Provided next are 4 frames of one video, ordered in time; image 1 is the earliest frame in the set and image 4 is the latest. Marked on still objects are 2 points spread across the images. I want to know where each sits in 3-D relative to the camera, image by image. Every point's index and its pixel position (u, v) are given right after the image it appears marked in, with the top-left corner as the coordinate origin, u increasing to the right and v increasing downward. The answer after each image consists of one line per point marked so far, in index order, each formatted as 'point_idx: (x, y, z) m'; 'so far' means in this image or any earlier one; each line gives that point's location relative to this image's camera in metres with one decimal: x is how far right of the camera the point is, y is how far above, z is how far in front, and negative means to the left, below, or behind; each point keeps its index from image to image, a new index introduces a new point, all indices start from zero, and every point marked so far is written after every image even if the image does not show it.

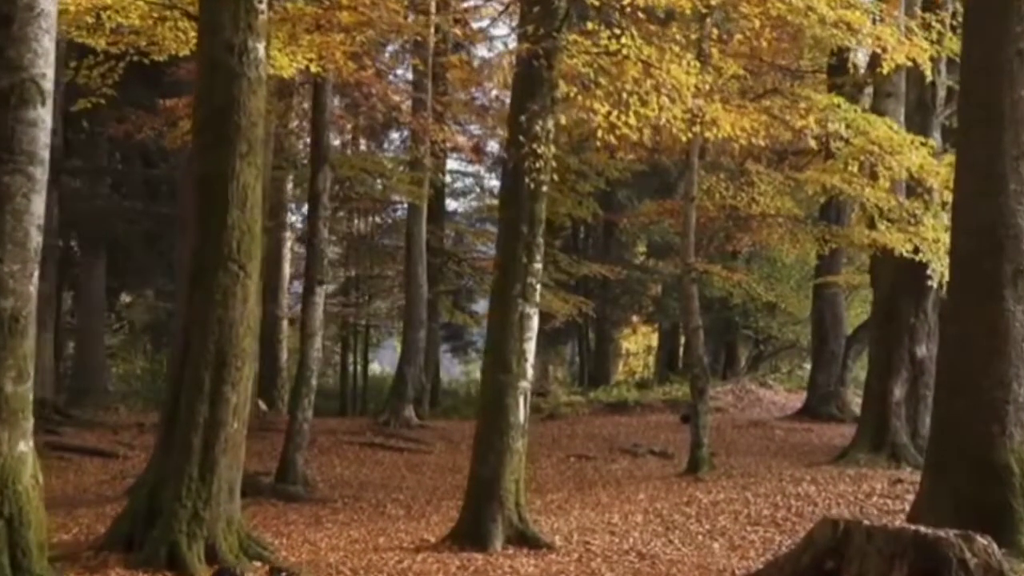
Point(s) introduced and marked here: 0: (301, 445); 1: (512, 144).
0: (-2.8, -2.1, +16.5) m
1: (0.0, +1.4, +12.2) m
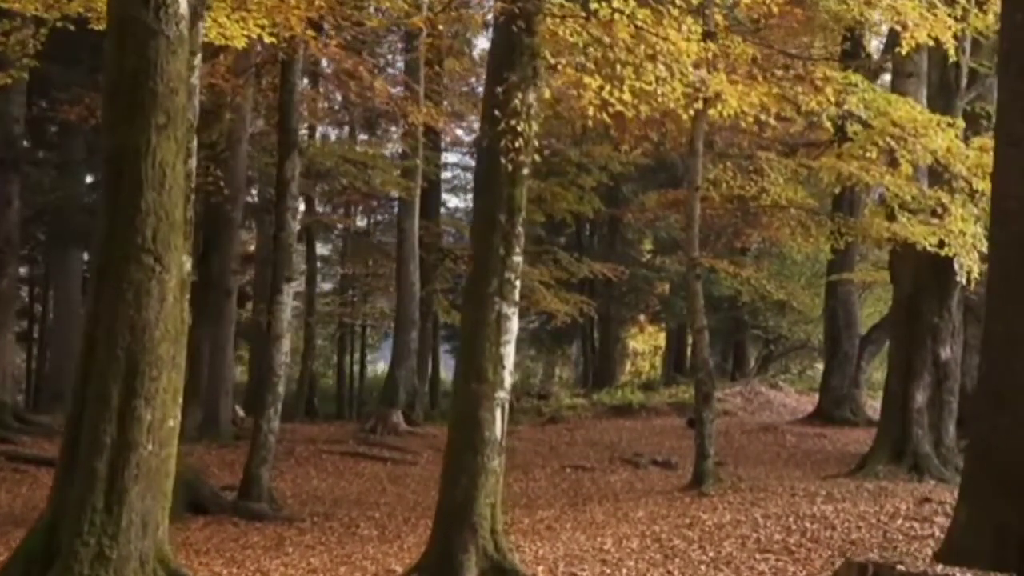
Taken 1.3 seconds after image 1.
0: (-3.0, -2.1, +15.1) m
1: (-0.2, +1.5, +10.7) m
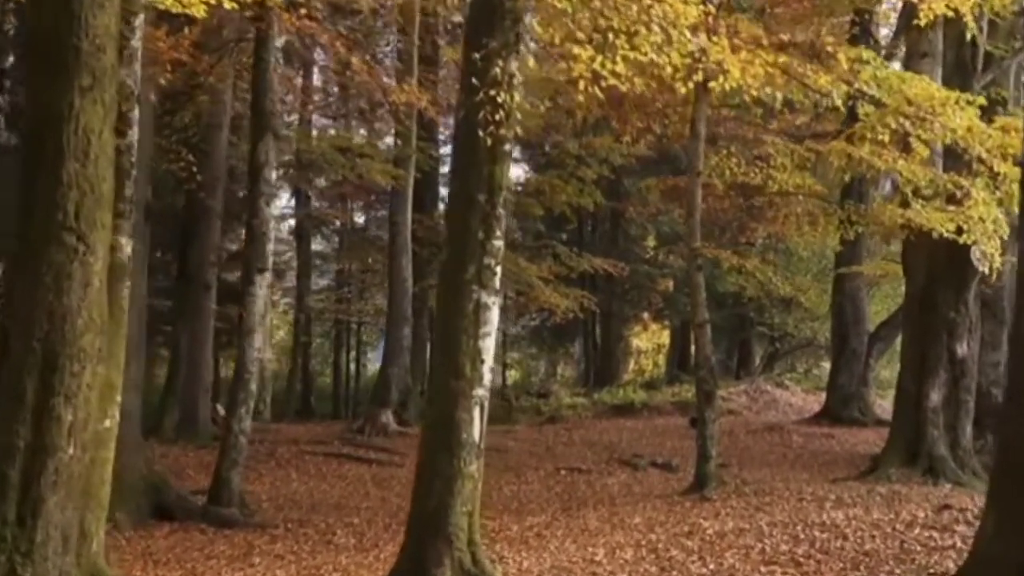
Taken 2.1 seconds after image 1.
0: (-3.1, -2.0, +14.1) m
1: (-0.4, +1.6, +9.7) m
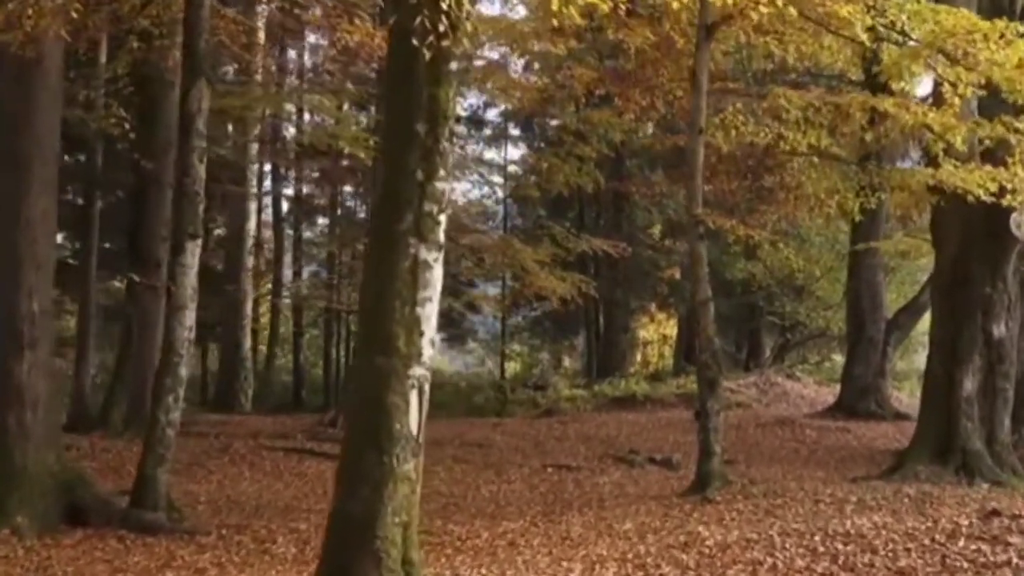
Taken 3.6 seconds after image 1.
0: (-3.4, -1.7, +12.2) m
1: (-0.7, +1.9, +7.8) m
